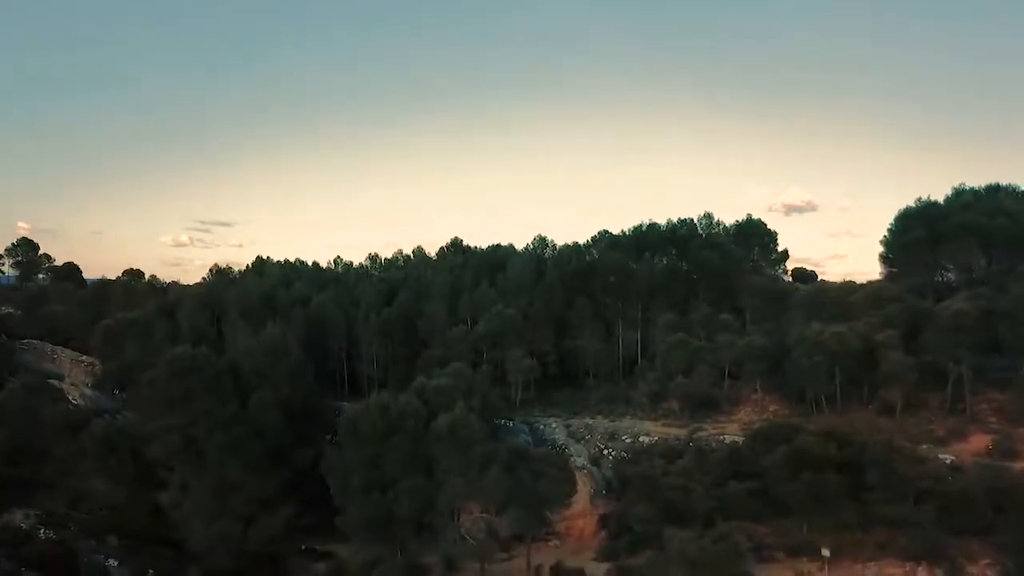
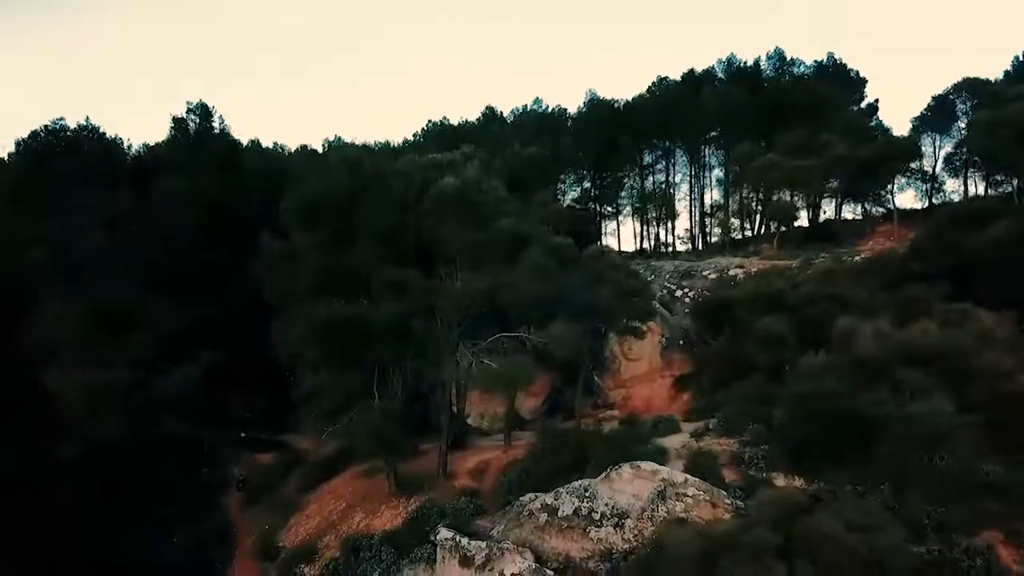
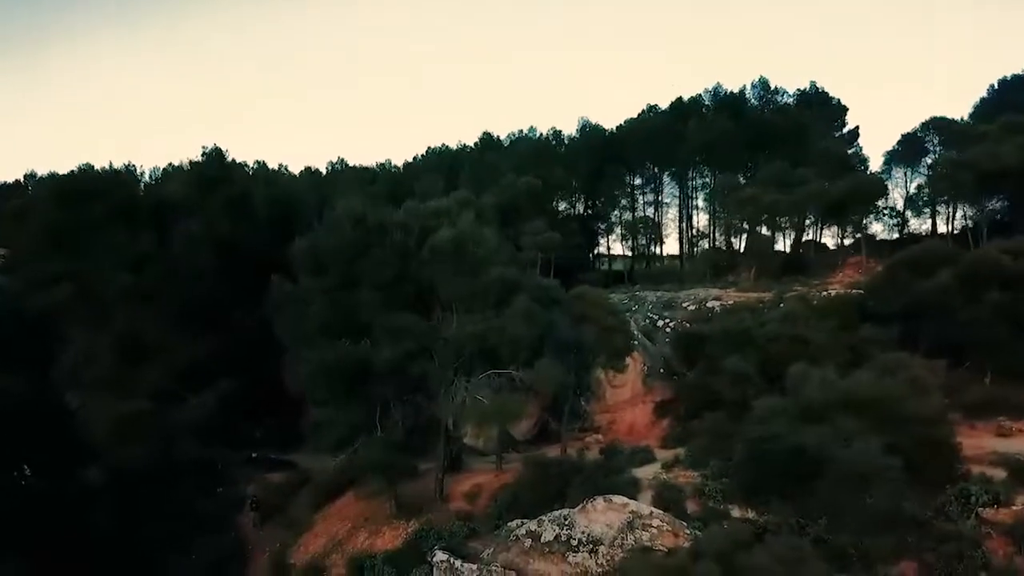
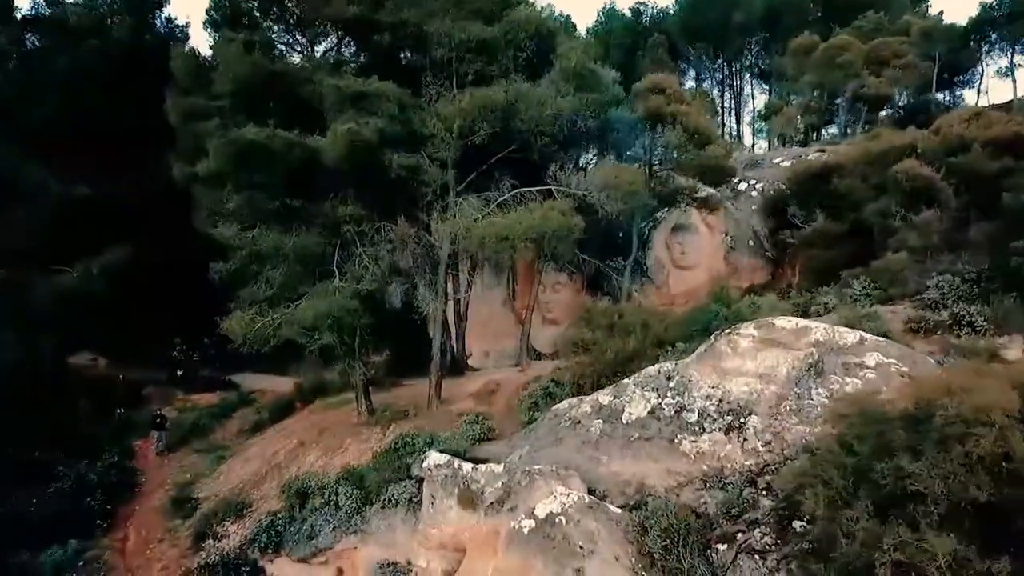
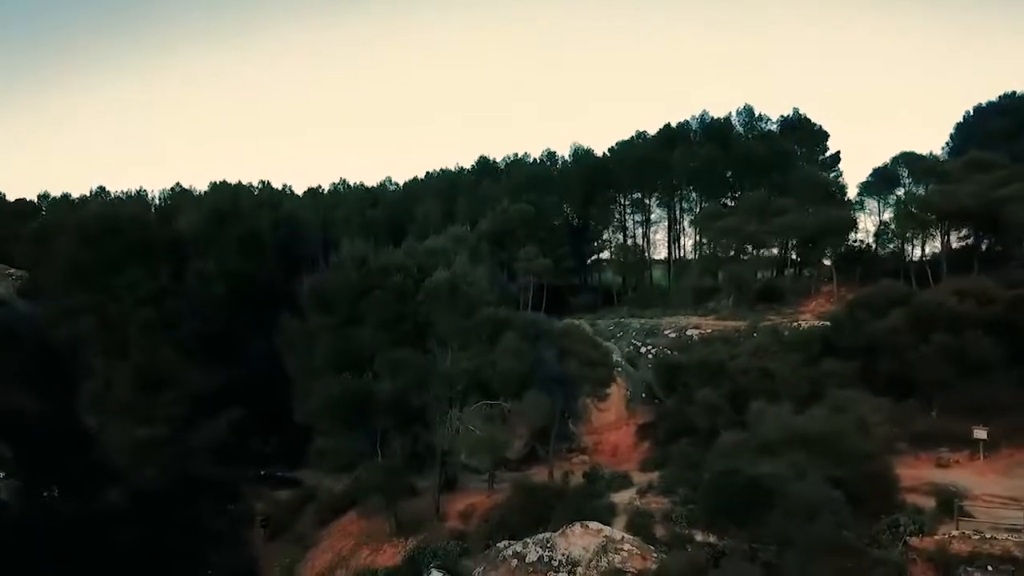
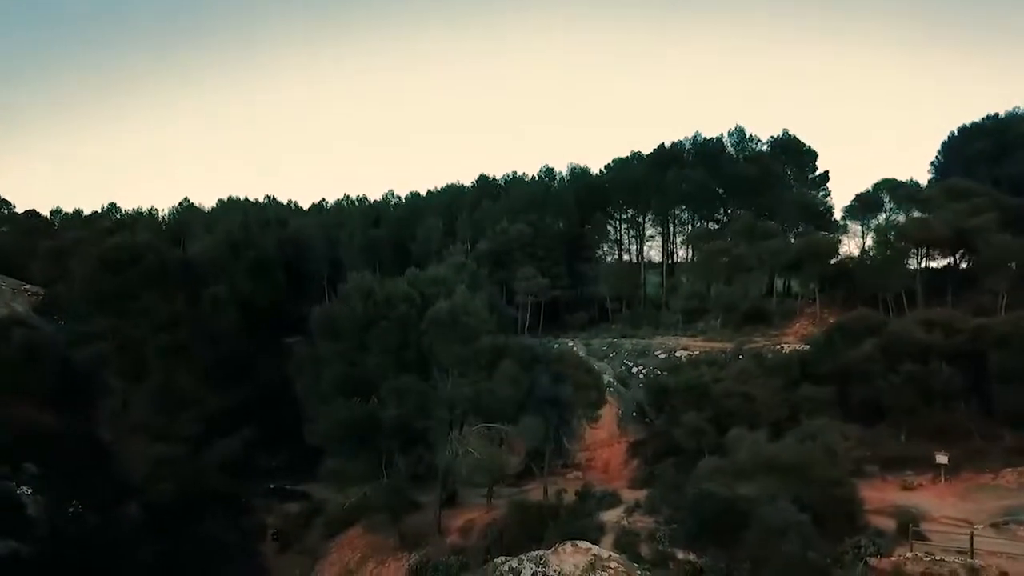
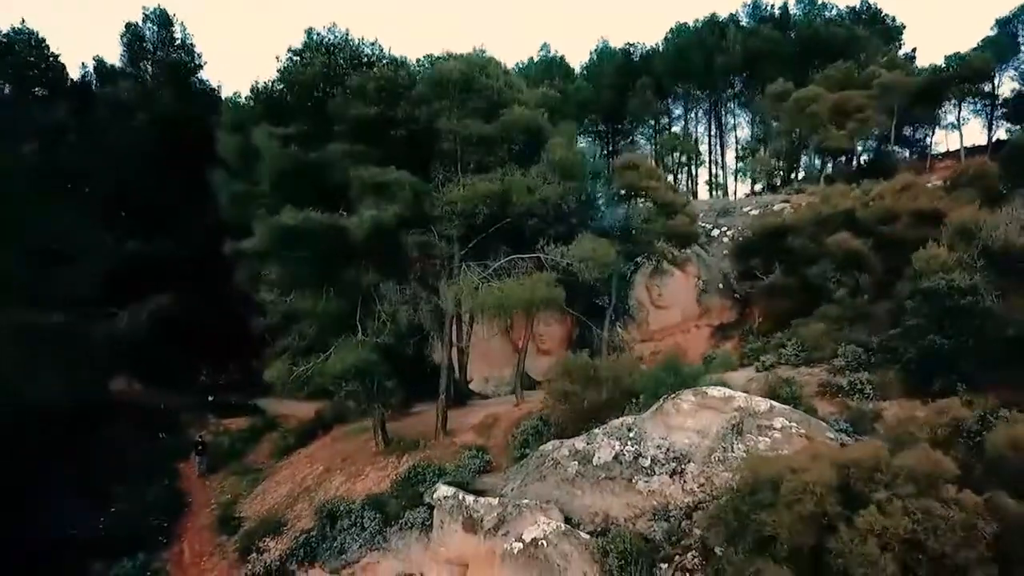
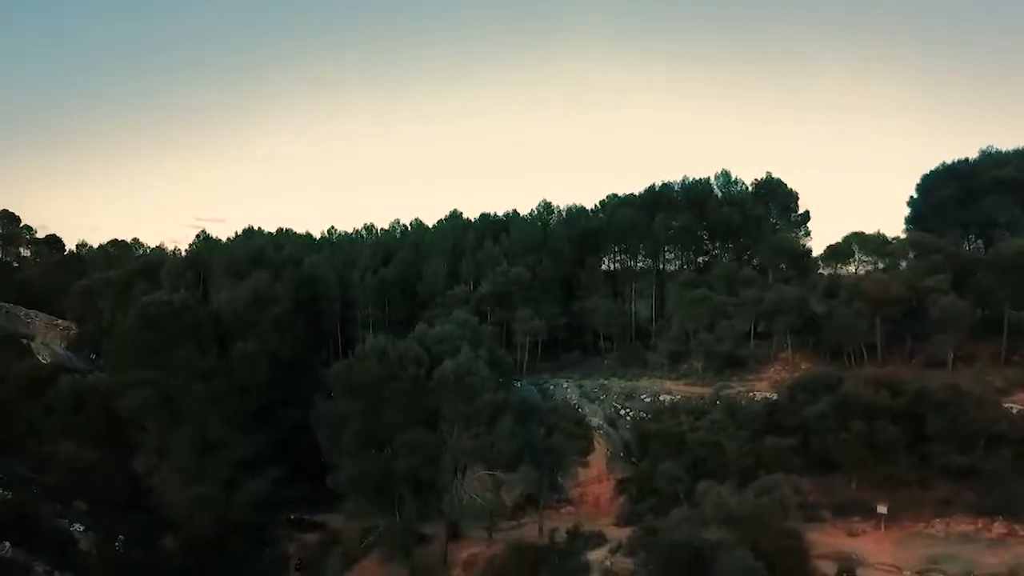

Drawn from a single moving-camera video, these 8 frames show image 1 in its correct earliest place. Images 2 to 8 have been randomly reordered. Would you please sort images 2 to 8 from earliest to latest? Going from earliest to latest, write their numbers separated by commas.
8, 6, 5, 3, 2, 7, 4
